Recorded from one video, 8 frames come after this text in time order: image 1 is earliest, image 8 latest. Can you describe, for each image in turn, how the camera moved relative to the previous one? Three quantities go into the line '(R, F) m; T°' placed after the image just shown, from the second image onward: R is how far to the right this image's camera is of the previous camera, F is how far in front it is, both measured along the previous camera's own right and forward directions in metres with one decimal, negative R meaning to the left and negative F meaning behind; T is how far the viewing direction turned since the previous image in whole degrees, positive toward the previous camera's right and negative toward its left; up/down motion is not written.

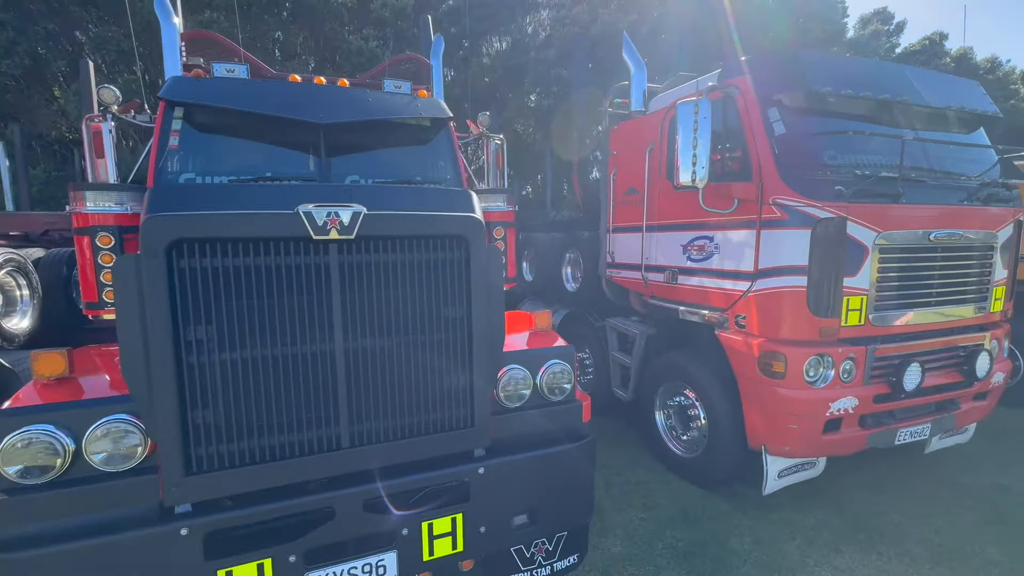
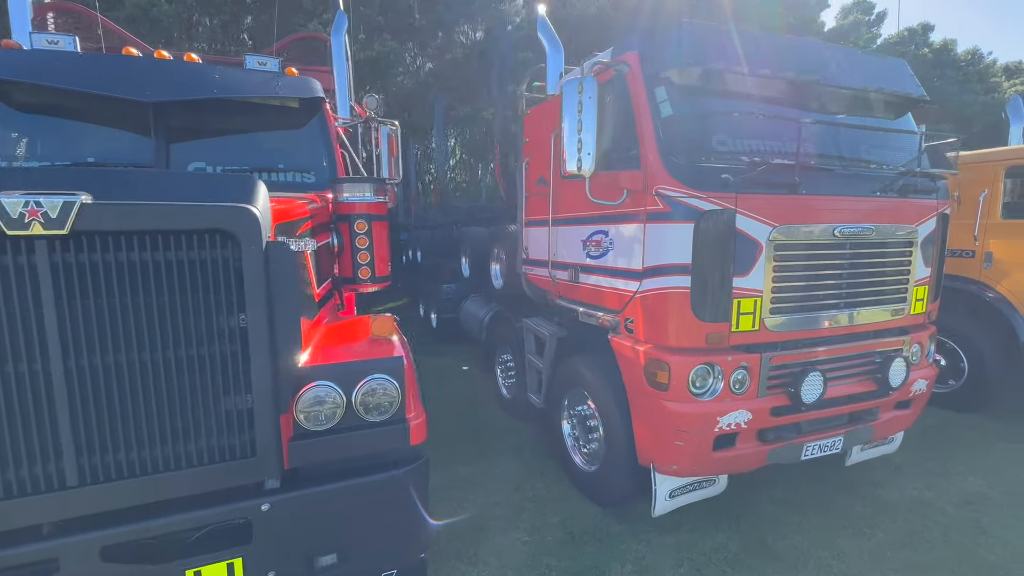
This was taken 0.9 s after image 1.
(+0.9, +0.4) m; +1°
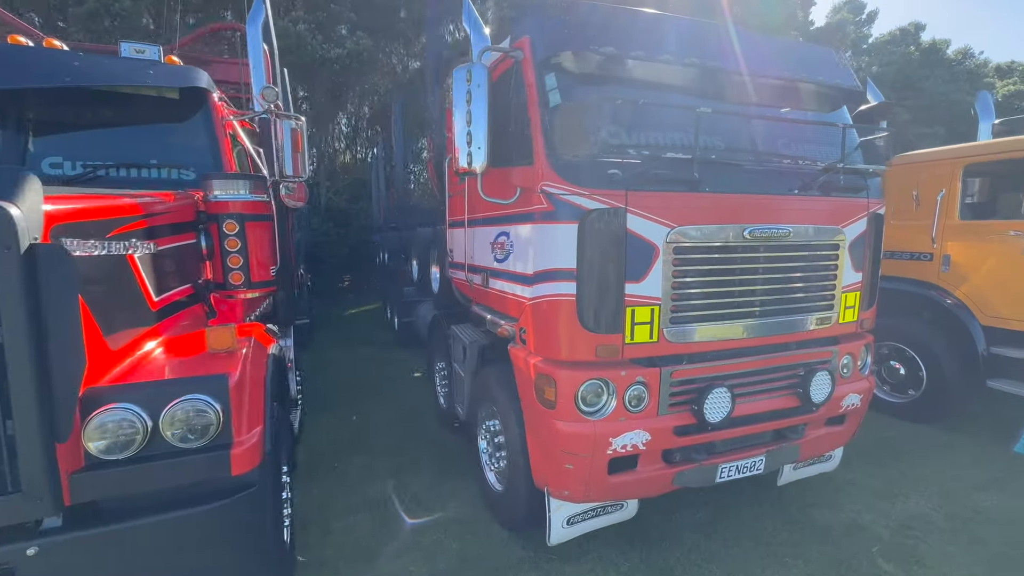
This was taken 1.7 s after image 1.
(+0.7, +0.3) m; 0°
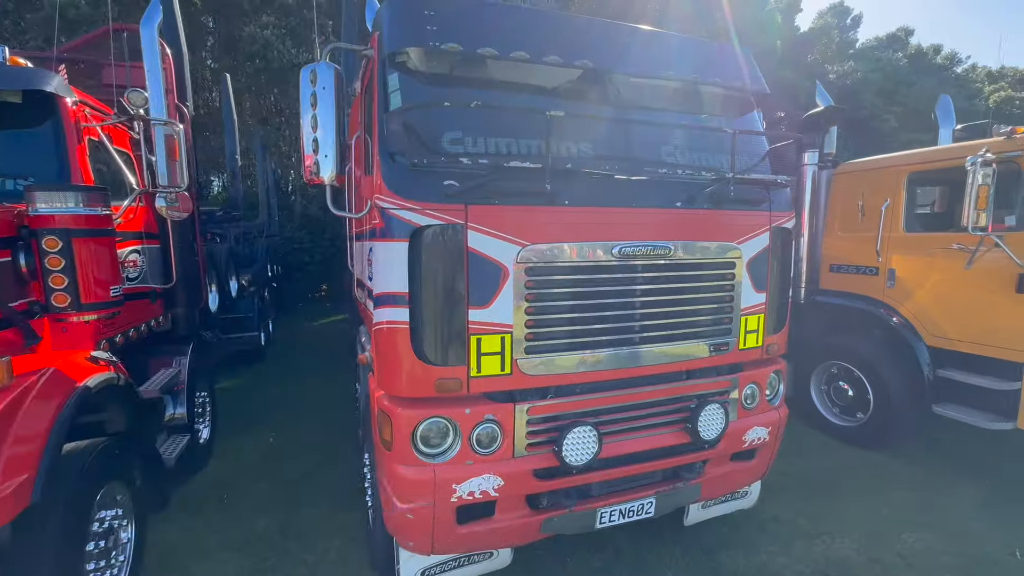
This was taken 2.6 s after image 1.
(+0.9, +0.3) m; 0°
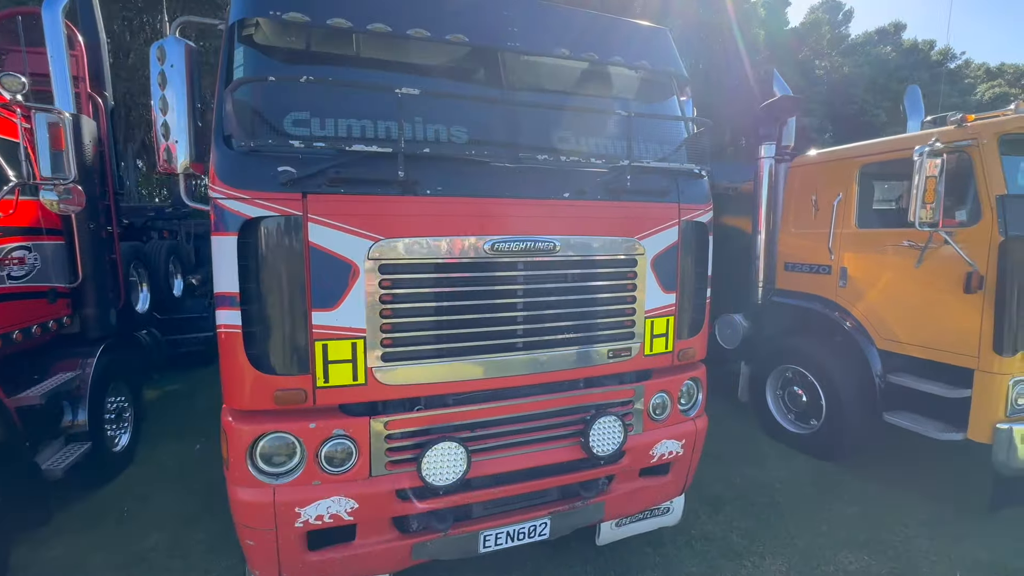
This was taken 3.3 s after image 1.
(+0.7, +0.3) m; 0°
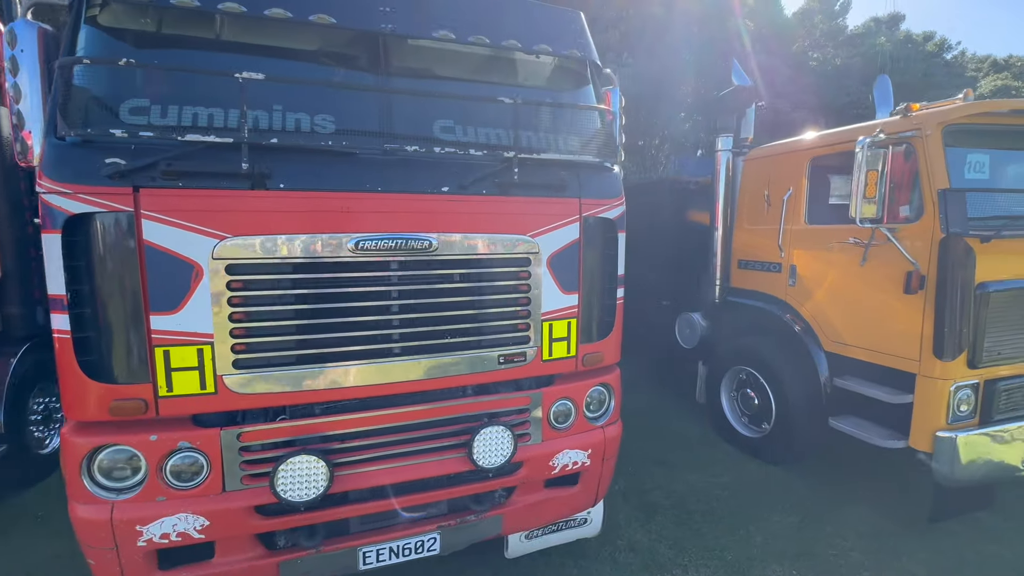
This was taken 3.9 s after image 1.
(+0.6, +0.2) m; 0°
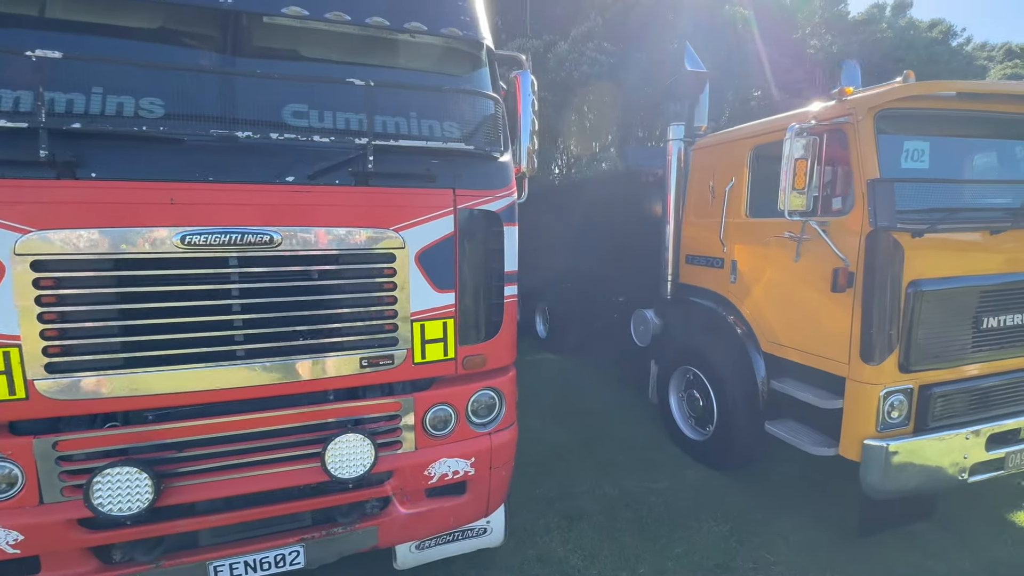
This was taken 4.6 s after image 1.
(+0.7, +0.2) m; -1°
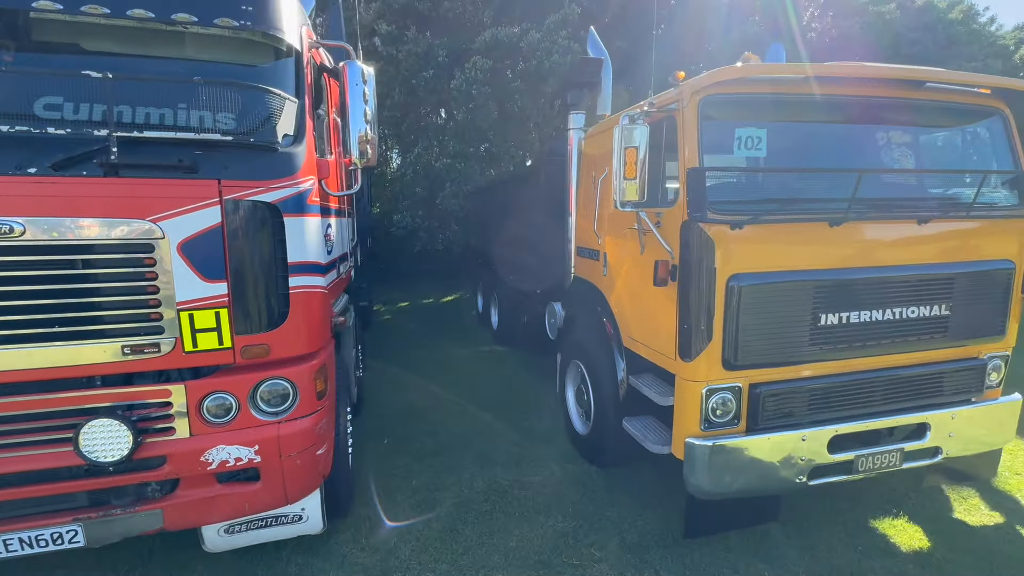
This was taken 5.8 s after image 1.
(+1.3, +0.1) m; -3°
